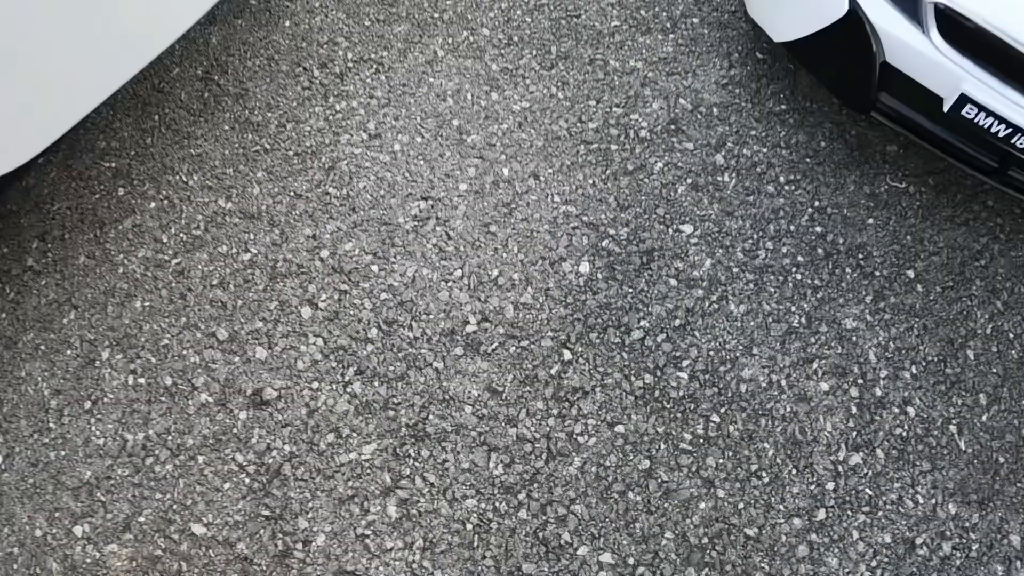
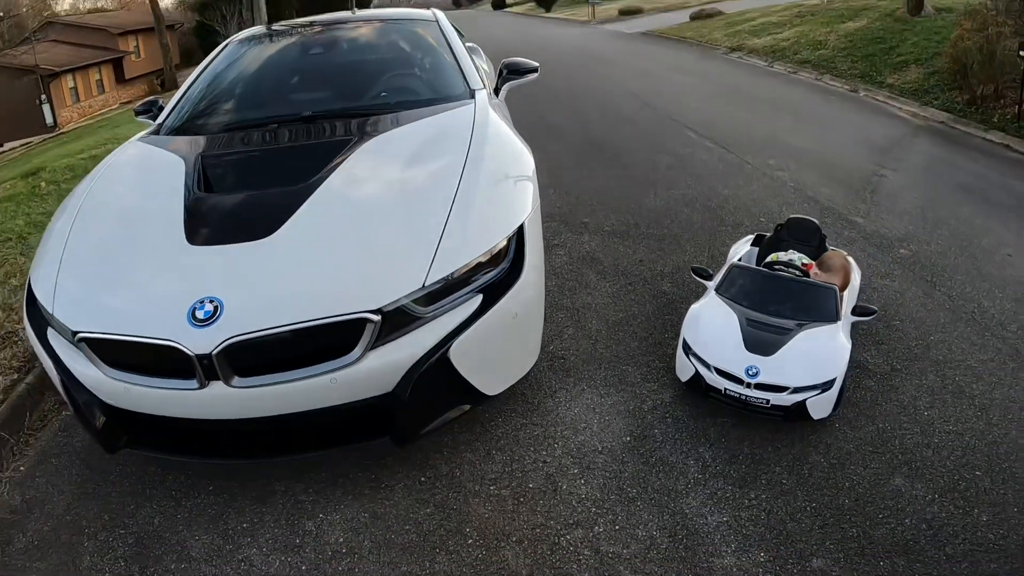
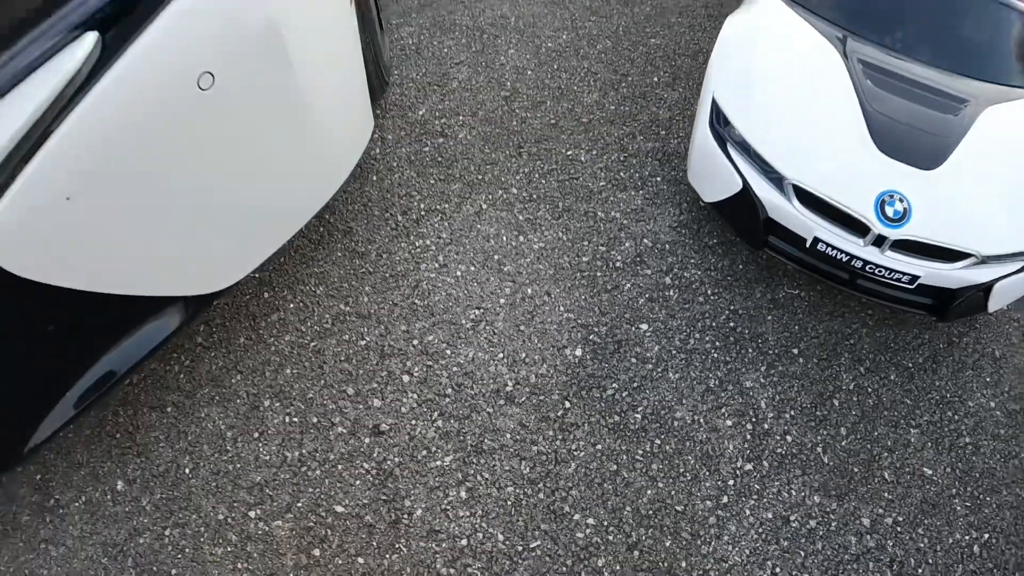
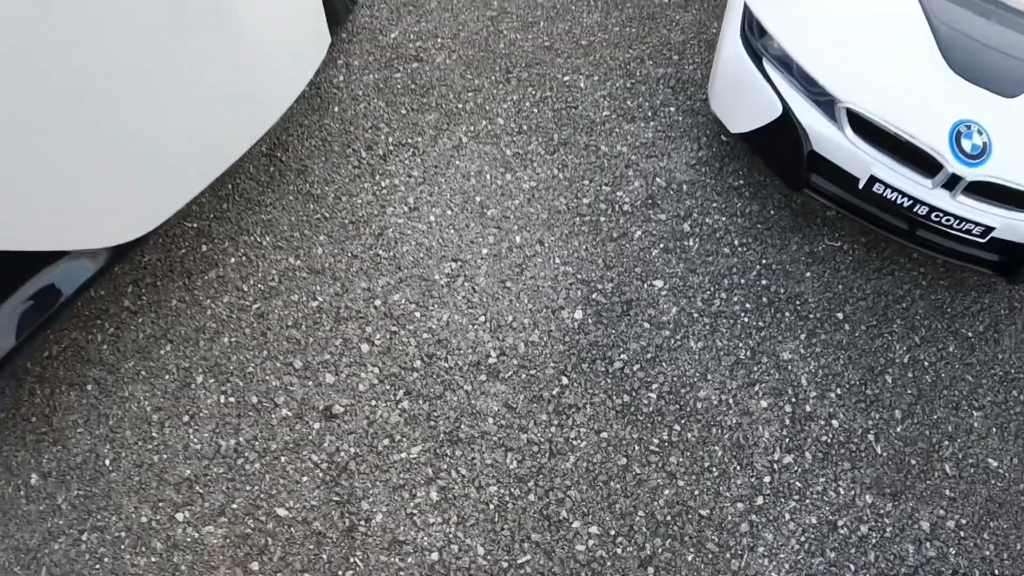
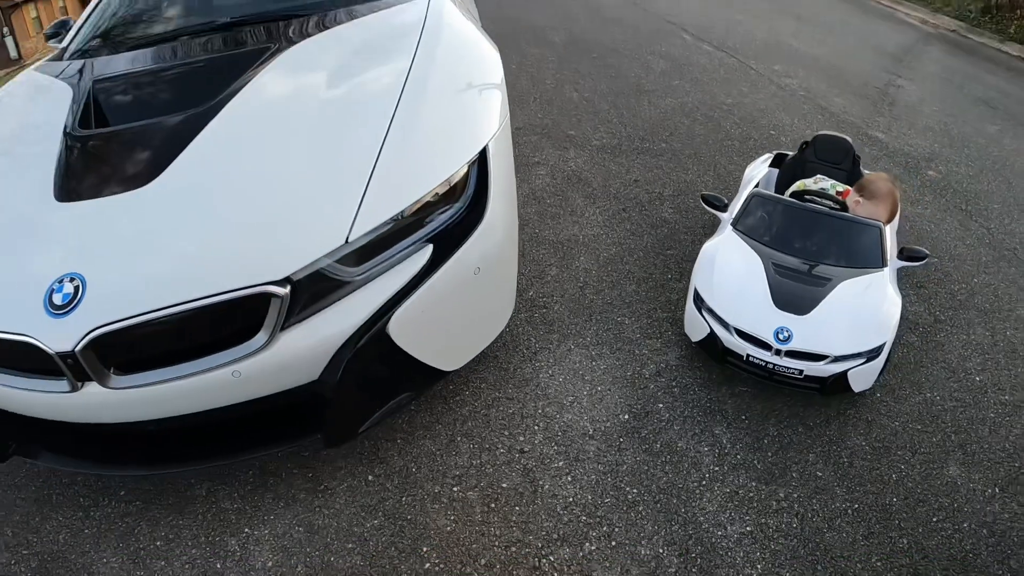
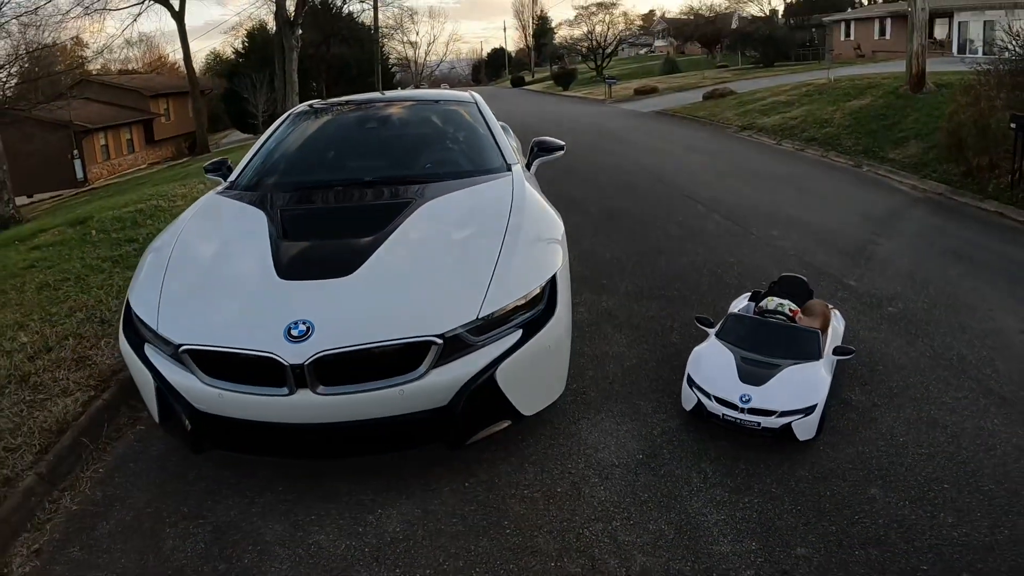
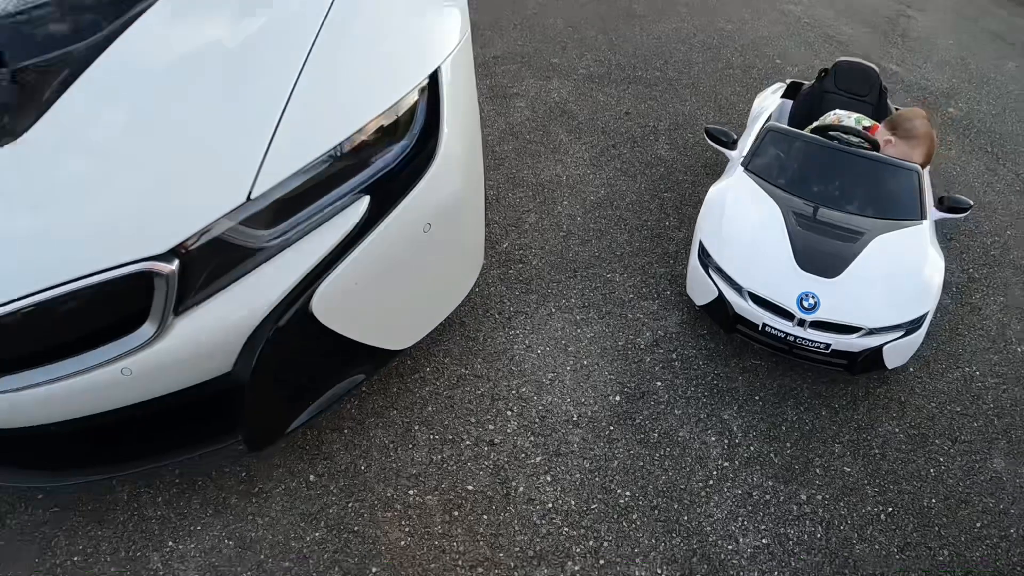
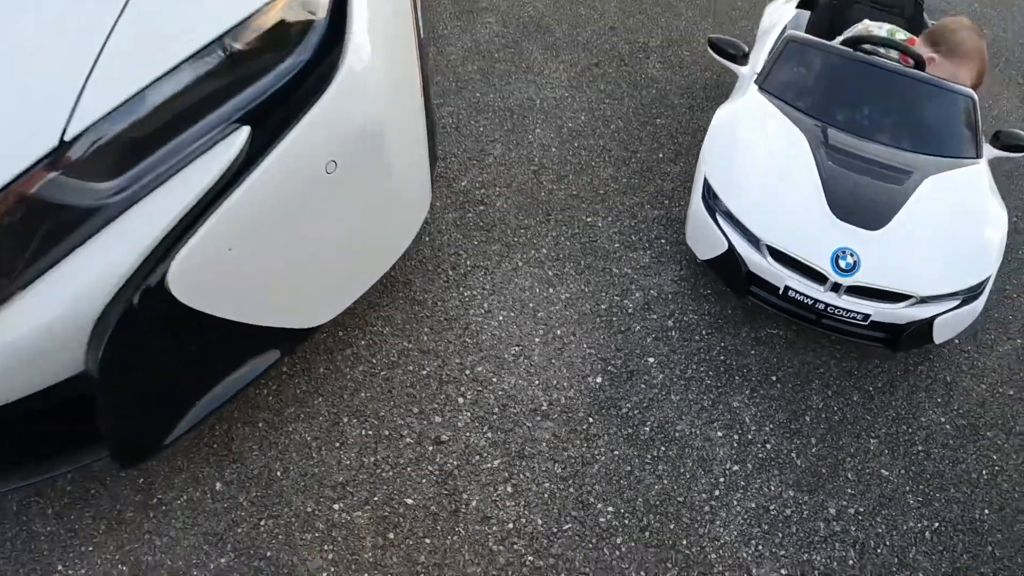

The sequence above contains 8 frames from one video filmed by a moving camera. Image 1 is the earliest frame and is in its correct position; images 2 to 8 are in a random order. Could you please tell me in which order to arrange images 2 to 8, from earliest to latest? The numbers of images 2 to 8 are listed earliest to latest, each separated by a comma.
4, 3, 8, 7, 5, 2, 6
